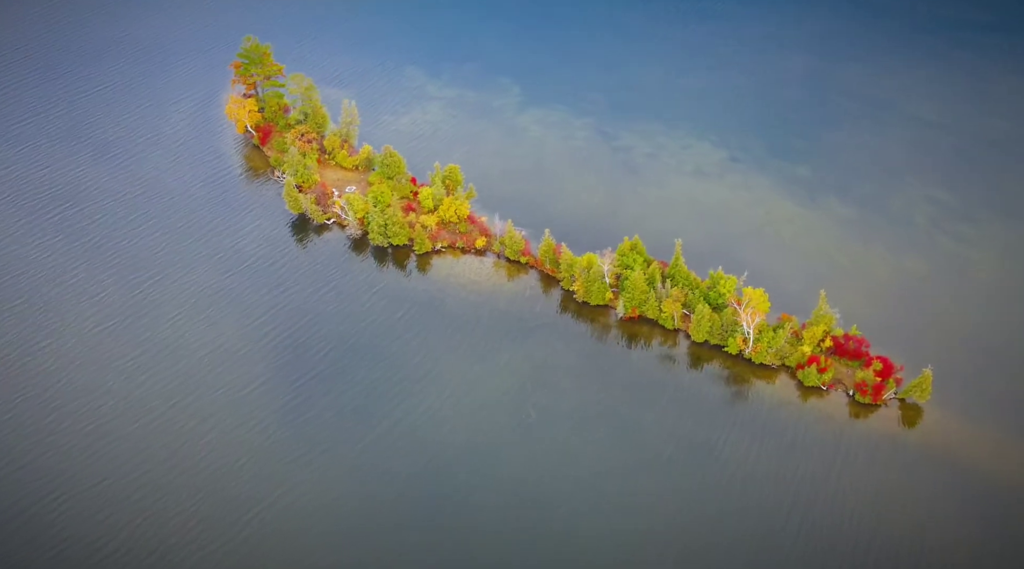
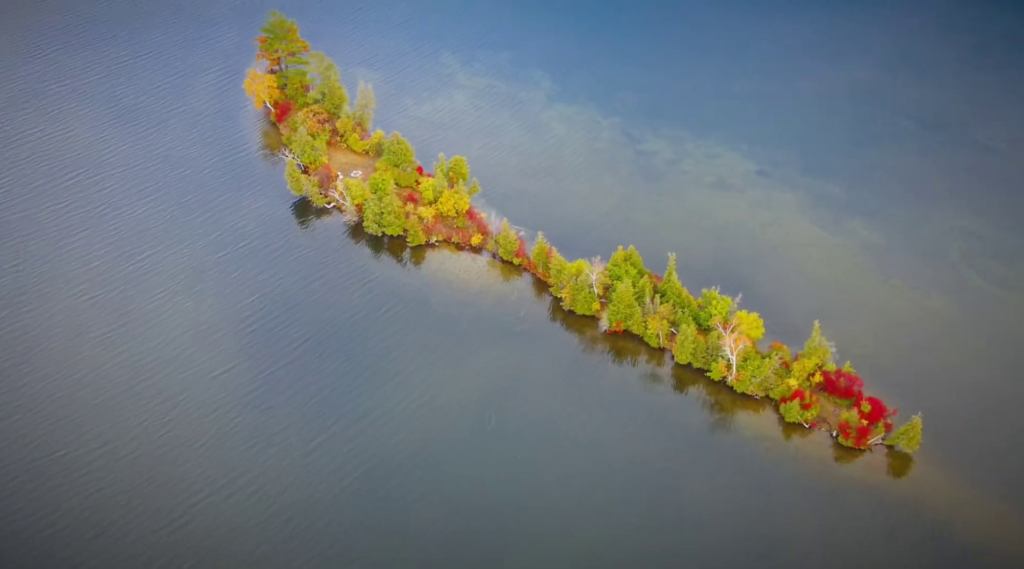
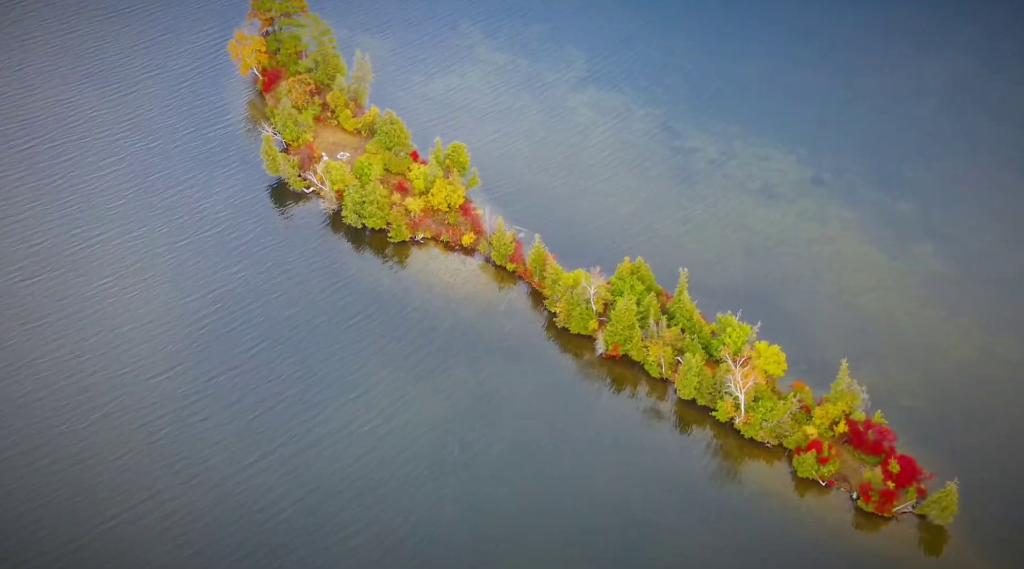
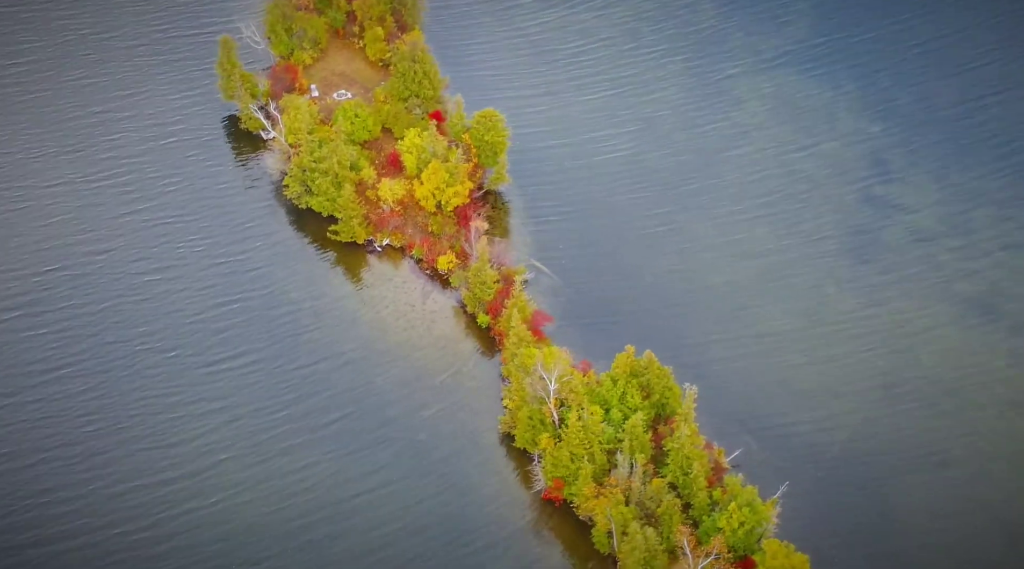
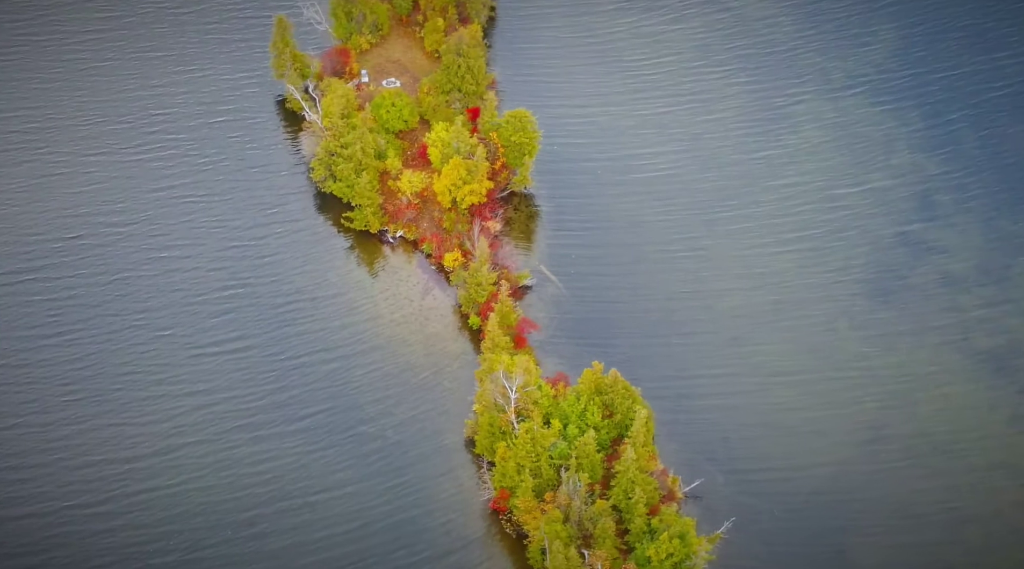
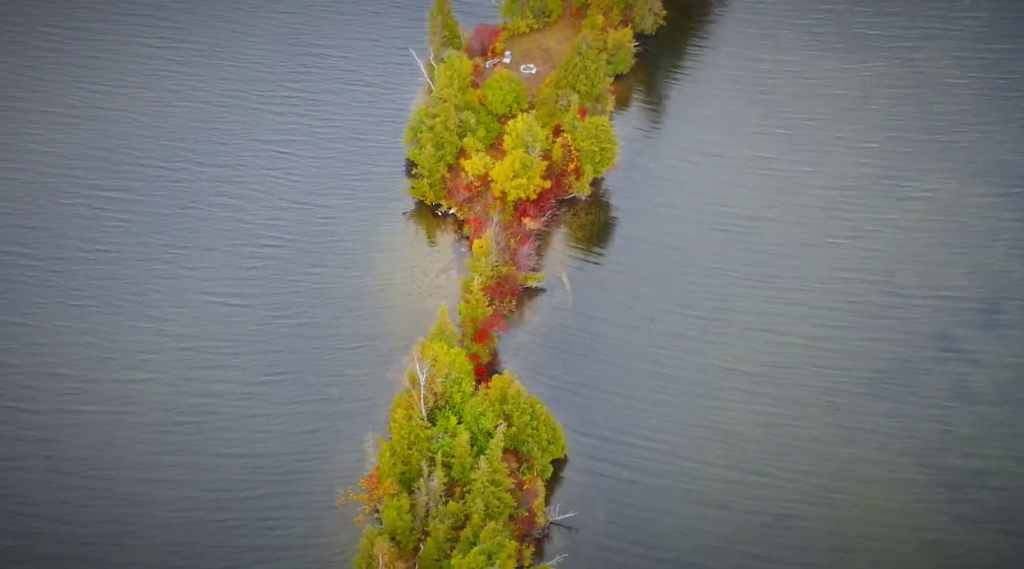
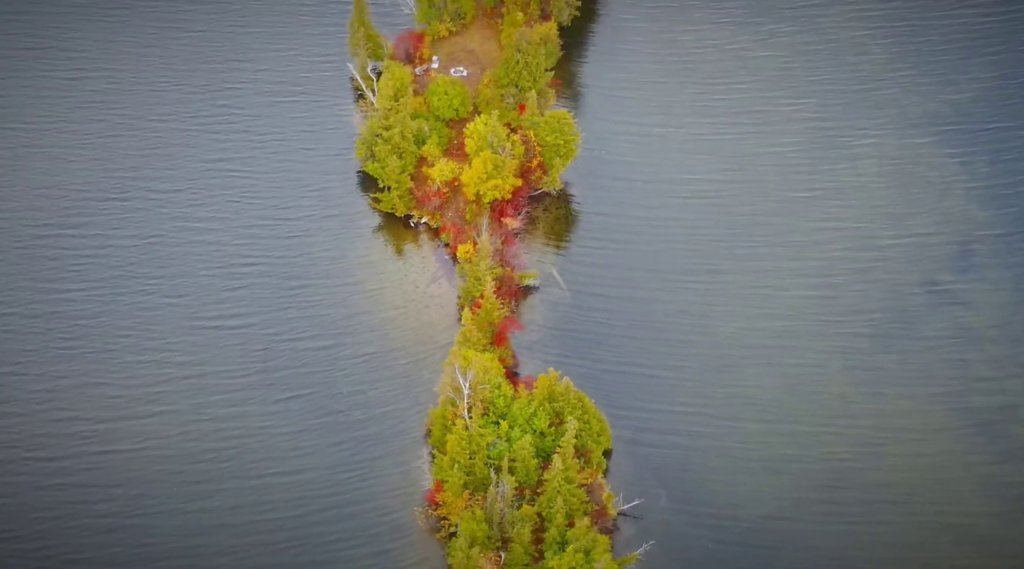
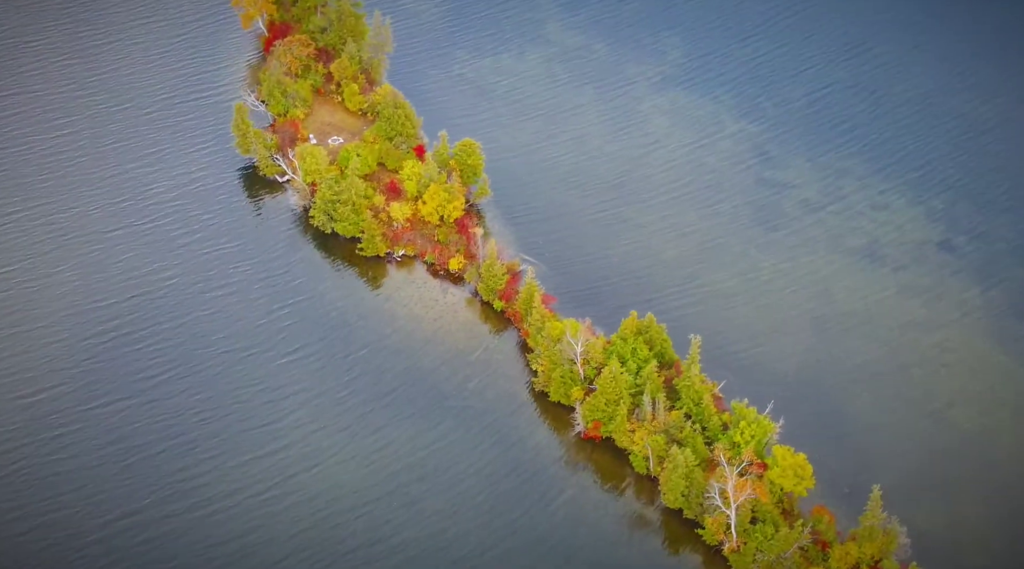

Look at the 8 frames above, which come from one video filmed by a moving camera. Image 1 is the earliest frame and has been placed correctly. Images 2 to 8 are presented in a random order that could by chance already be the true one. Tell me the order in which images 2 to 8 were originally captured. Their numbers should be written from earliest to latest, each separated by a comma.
2, 3, 8, 4, 5, 7, 6
